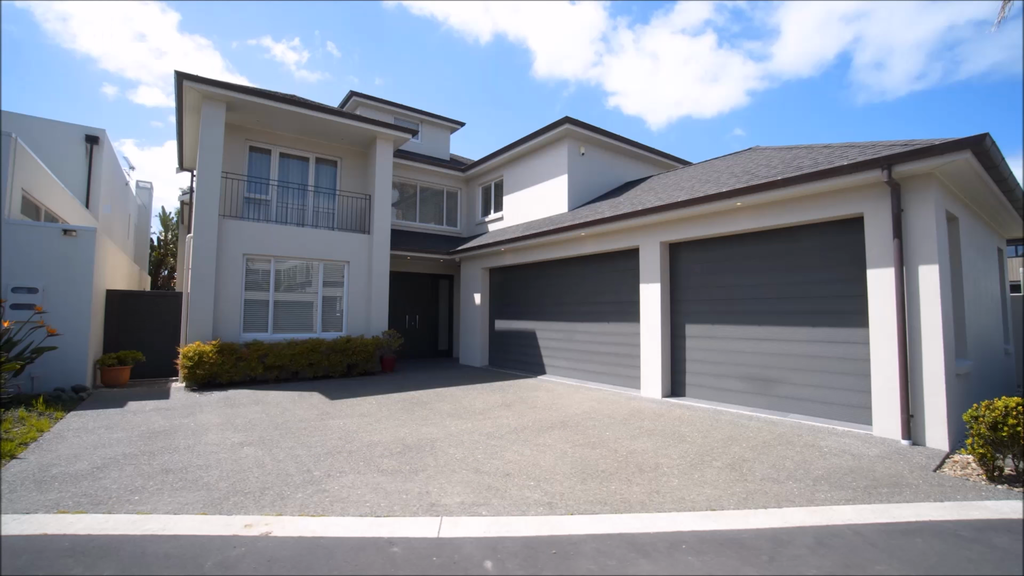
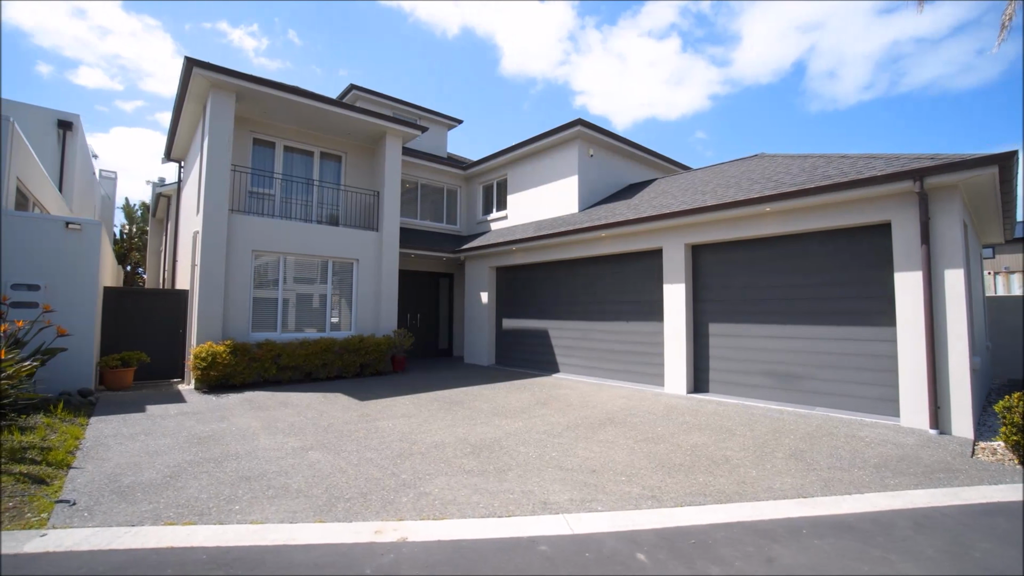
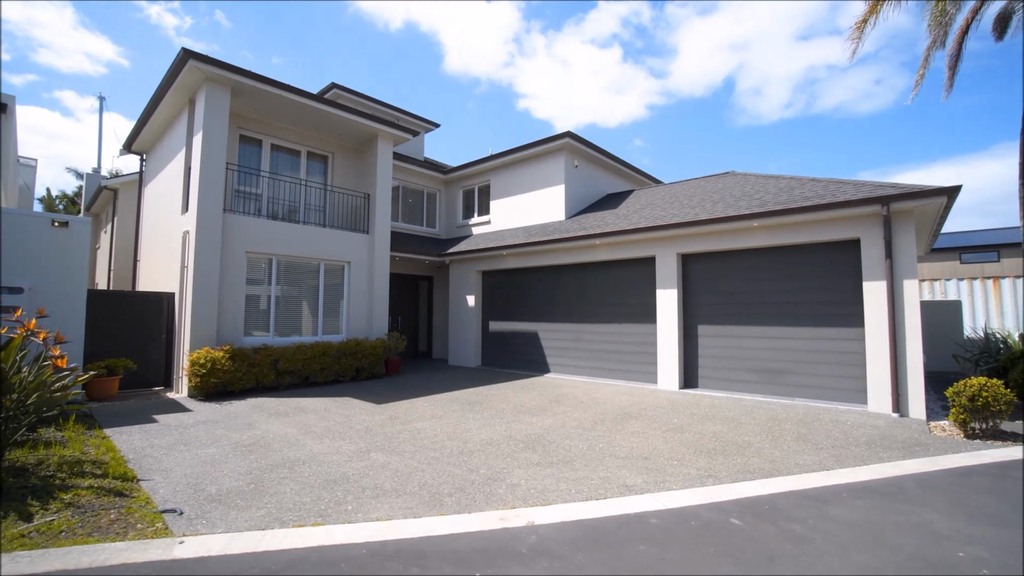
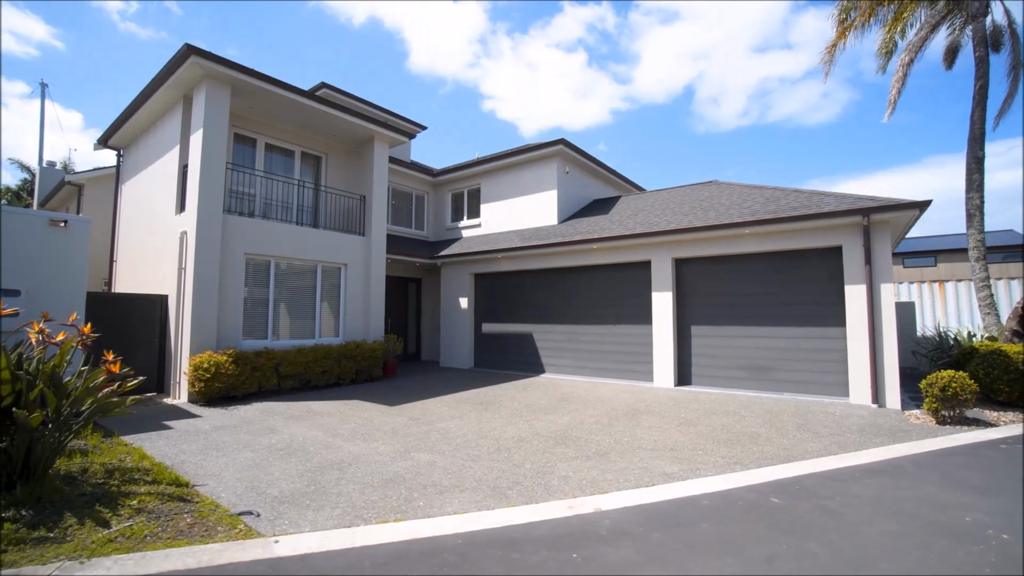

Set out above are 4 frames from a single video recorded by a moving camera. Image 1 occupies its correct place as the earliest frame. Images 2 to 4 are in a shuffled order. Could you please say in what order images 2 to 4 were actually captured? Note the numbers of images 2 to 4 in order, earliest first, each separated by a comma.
2, 3, 4
